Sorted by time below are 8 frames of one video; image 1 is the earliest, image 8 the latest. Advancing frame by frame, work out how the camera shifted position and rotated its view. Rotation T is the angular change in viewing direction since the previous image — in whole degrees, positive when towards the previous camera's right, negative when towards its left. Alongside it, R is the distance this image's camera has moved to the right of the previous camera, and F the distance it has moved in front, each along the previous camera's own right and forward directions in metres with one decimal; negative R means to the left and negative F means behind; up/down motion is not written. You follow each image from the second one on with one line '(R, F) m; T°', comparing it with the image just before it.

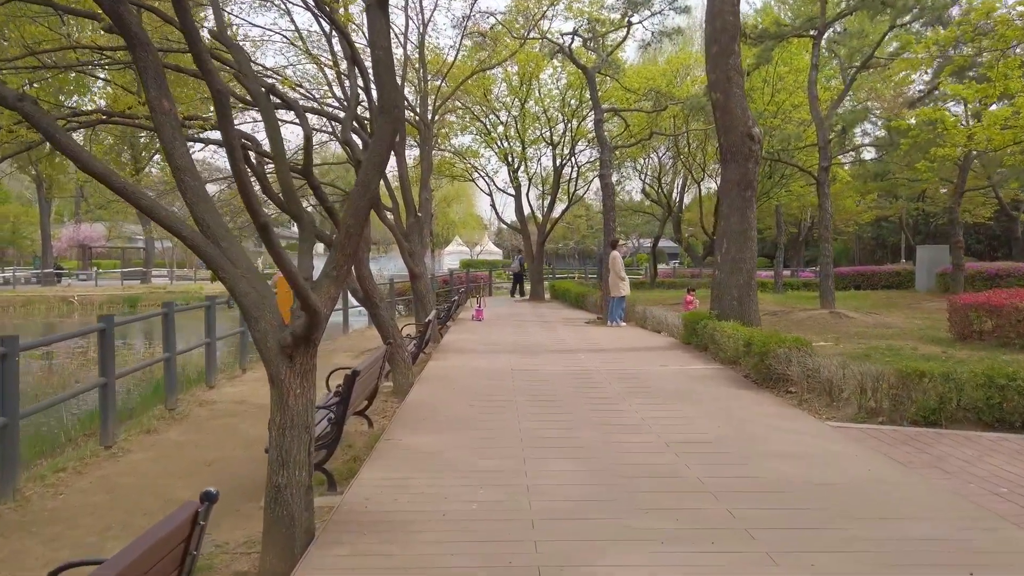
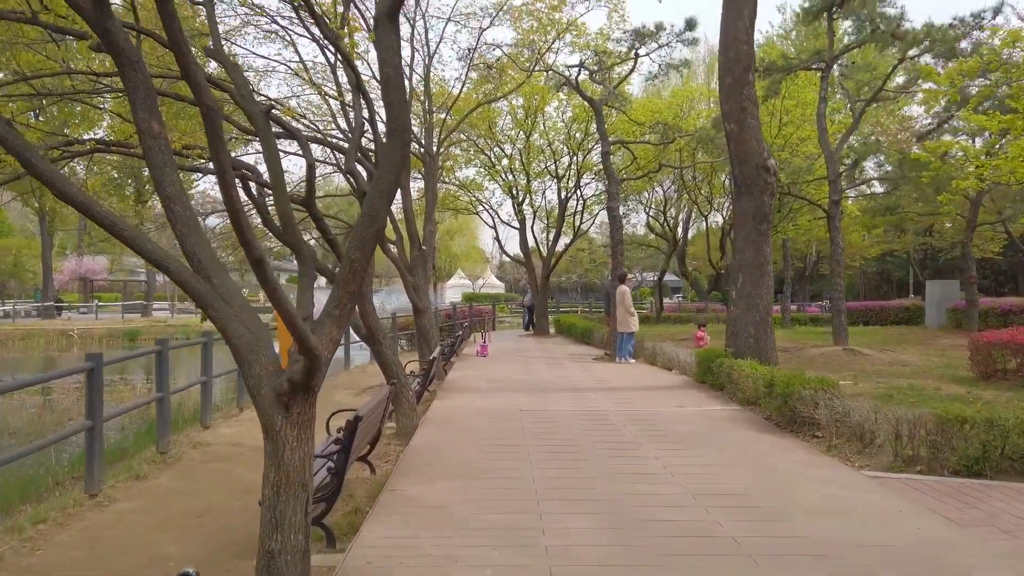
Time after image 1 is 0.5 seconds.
(-0.1, +0.4) m; 0°
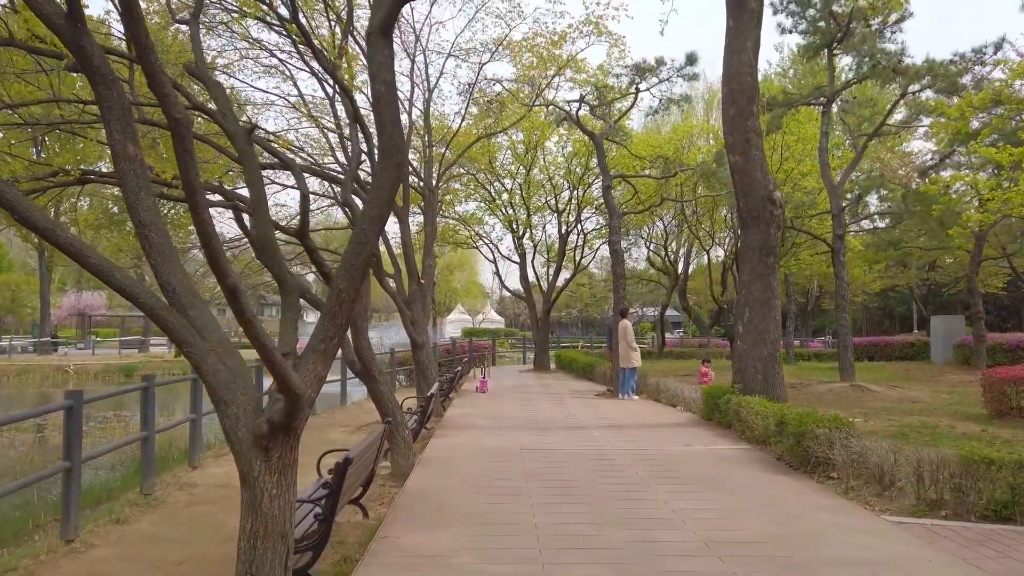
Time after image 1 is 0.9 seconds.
(0.0, +0.3) m; 0°
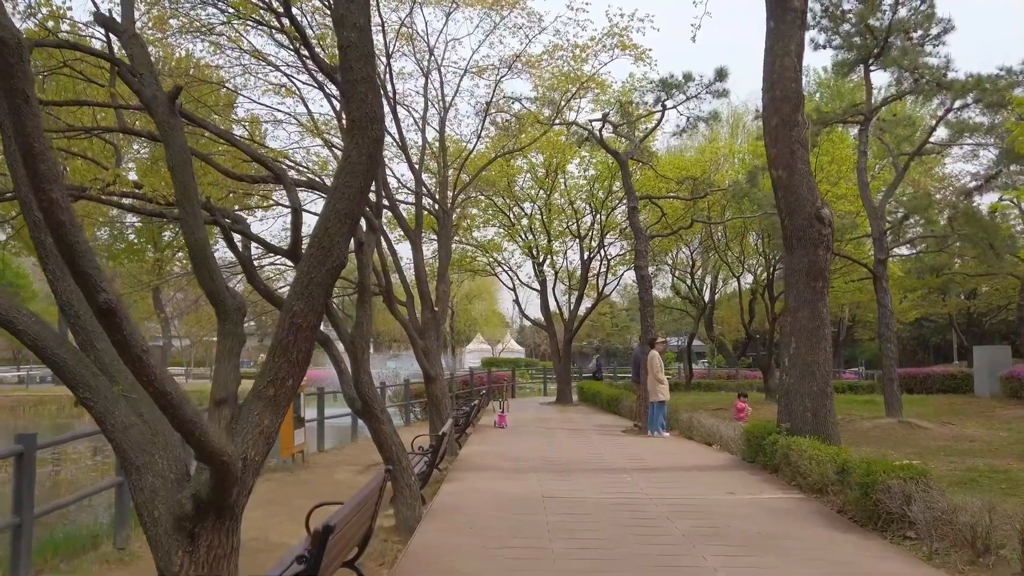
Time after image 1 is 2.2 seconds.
(0.0, +0.9) m; -2°
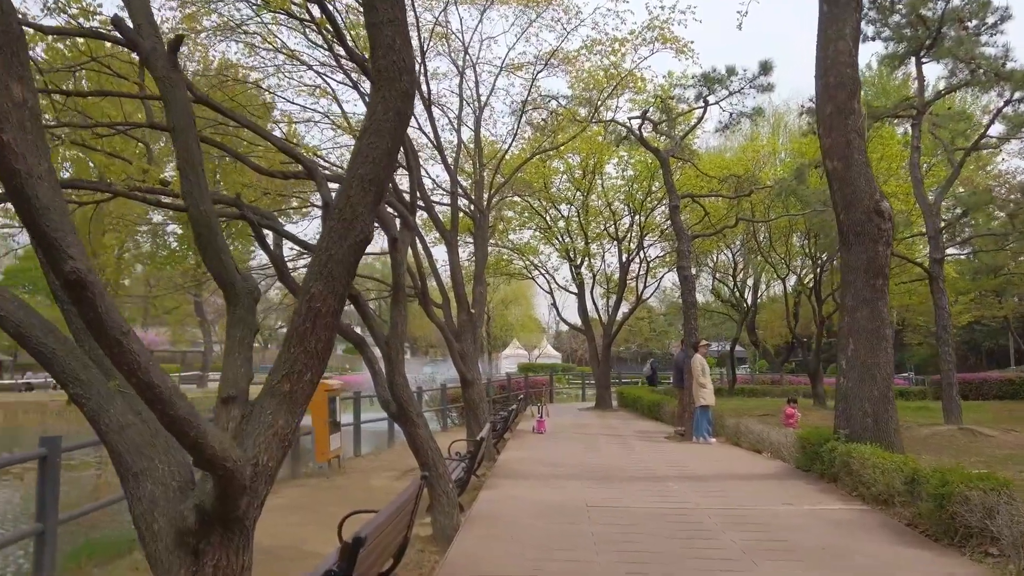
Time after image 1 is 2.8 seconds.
(0.0, +0.4) m; -3°
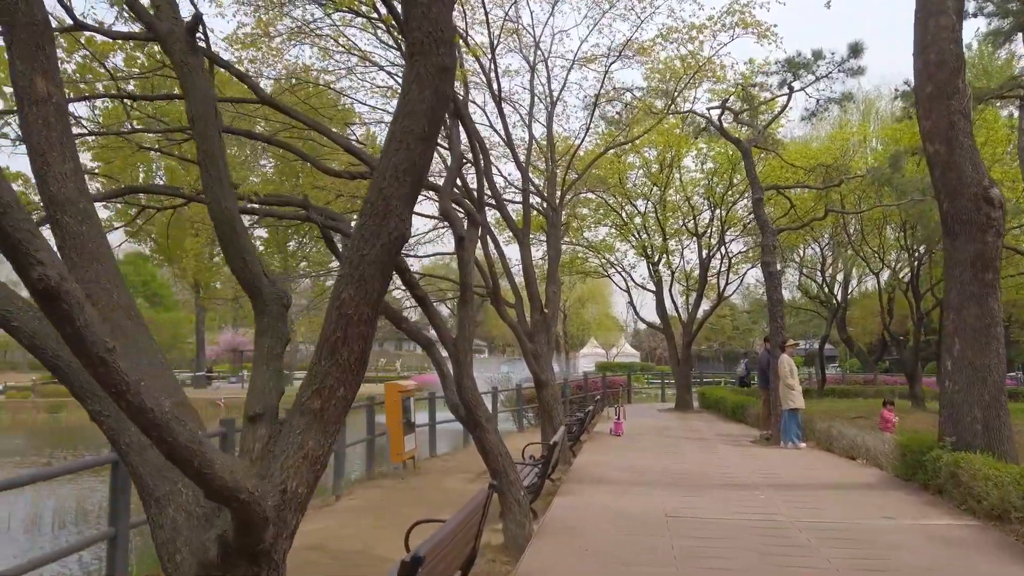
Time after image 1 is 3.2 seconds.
(0.0, +0.3) m; -6°
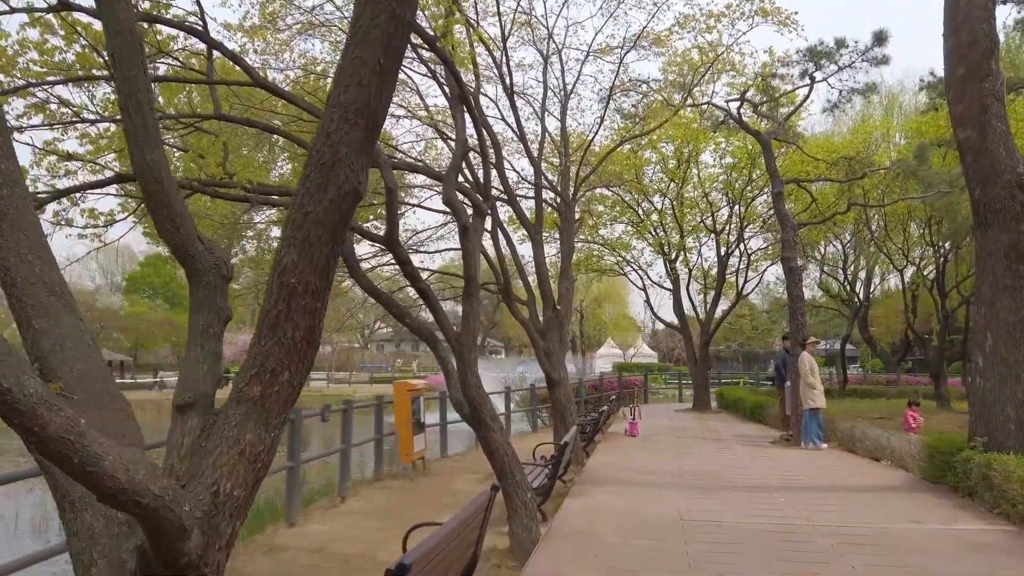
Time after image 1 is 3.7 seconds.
(+0.1, +0.3) m; -1°
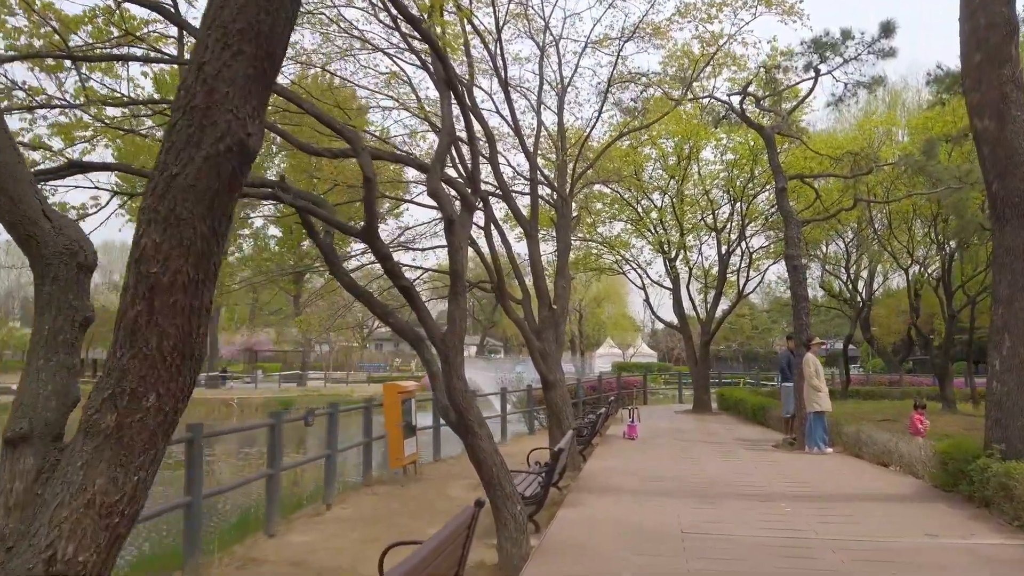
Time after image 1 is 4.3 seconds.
(+0.1, +0.4) m; 0°
